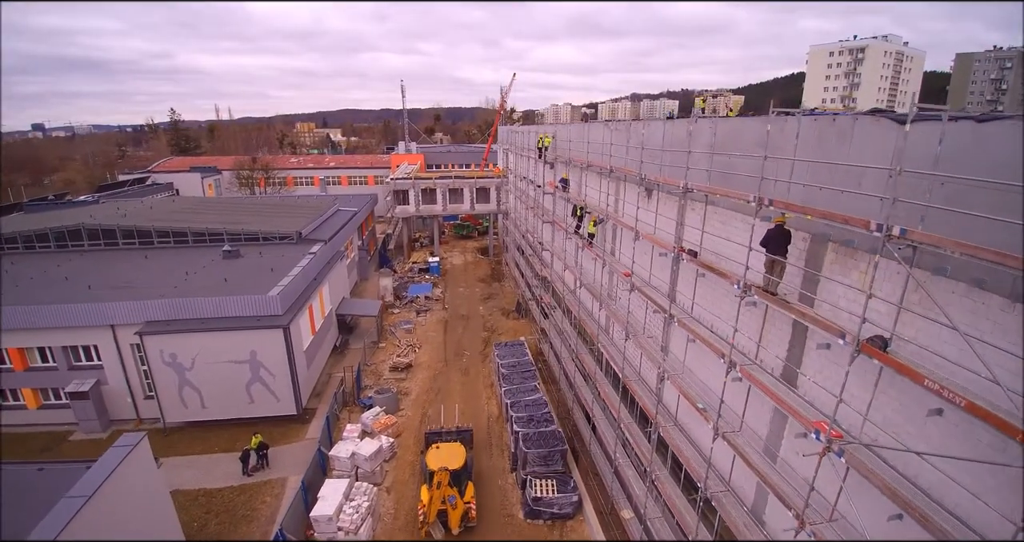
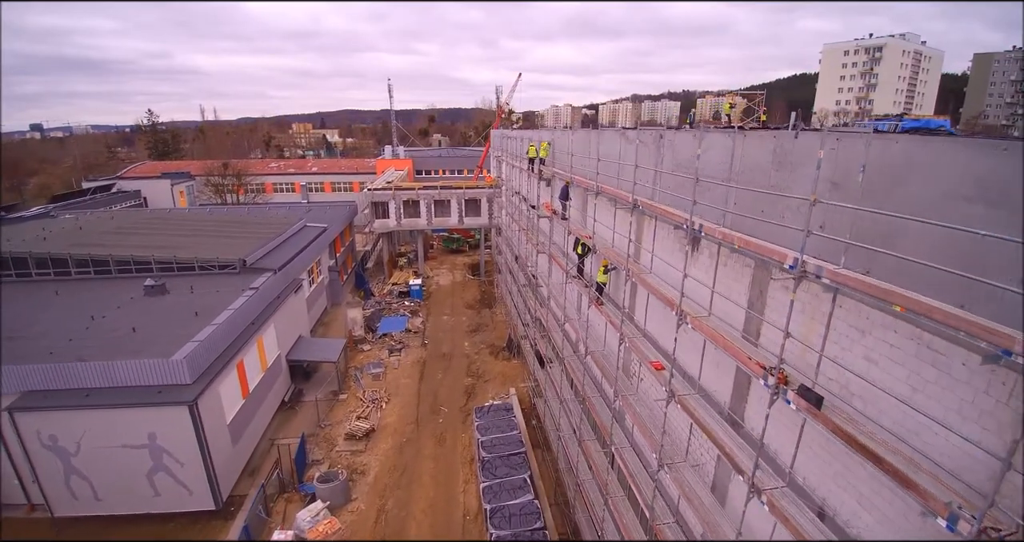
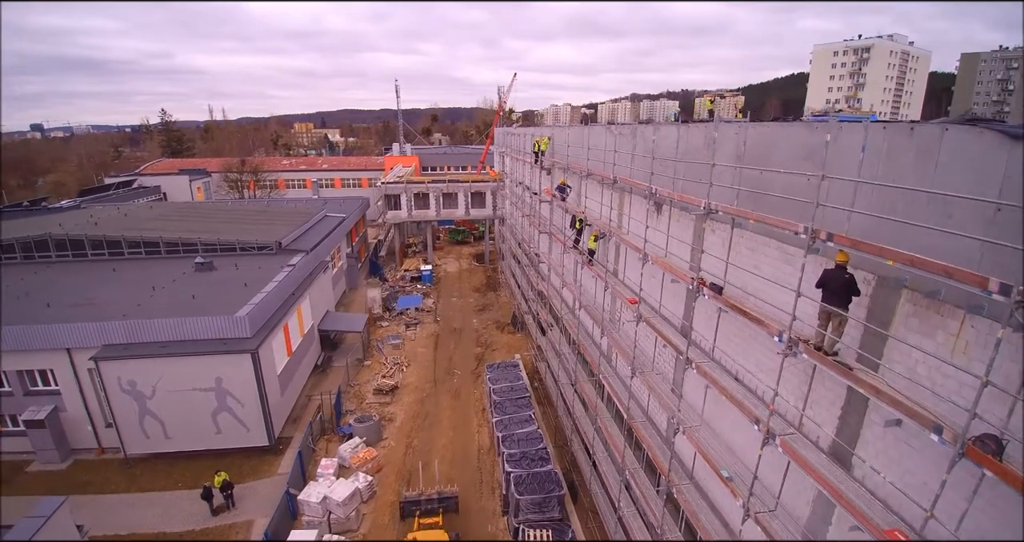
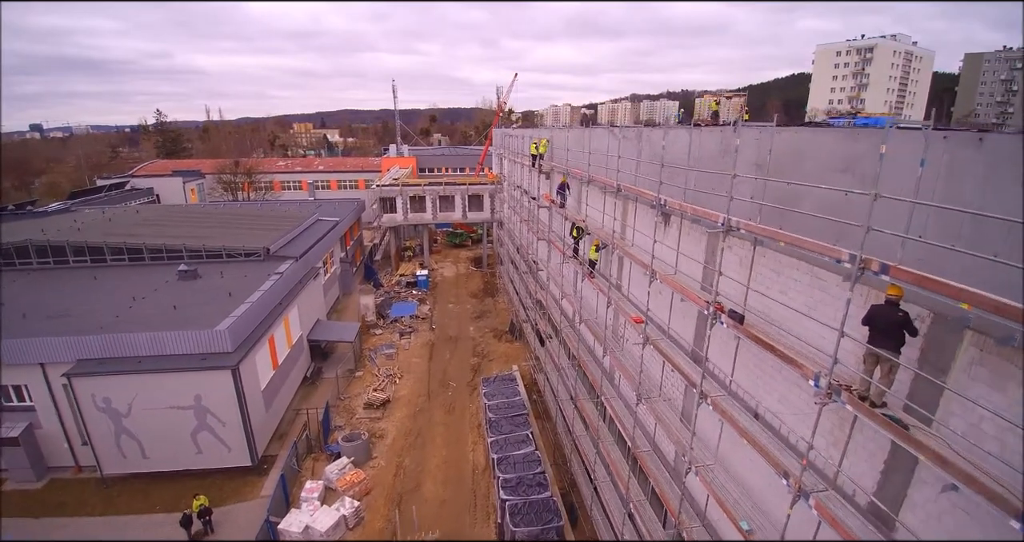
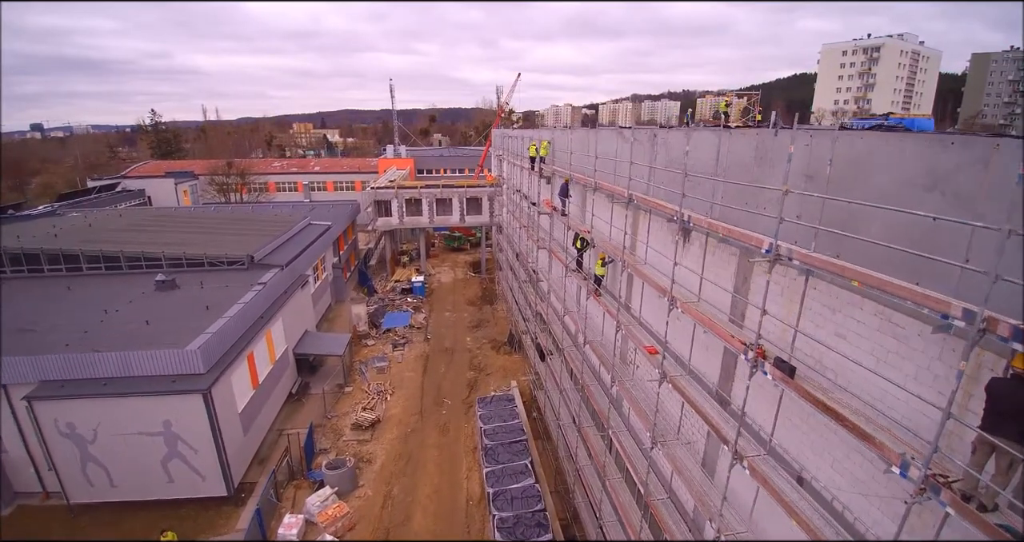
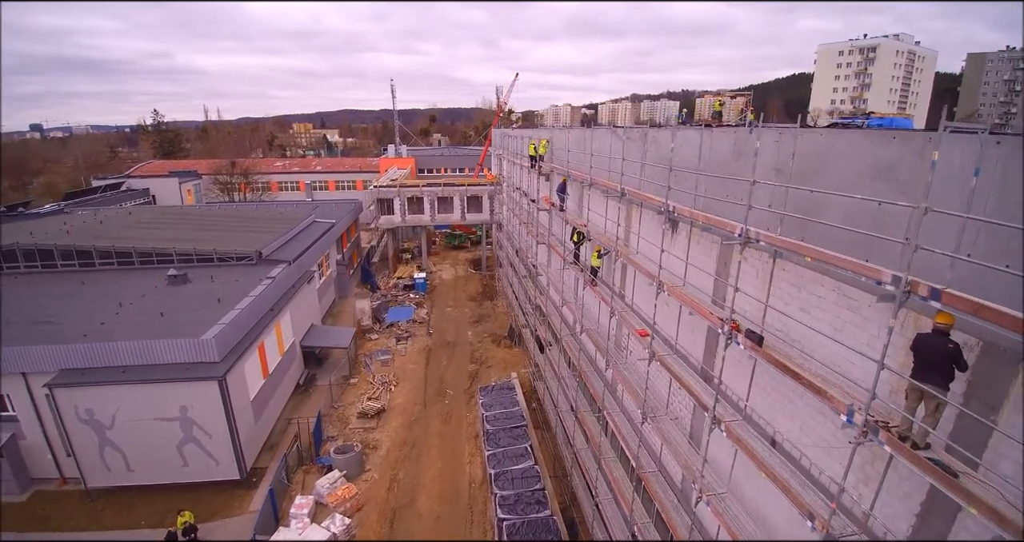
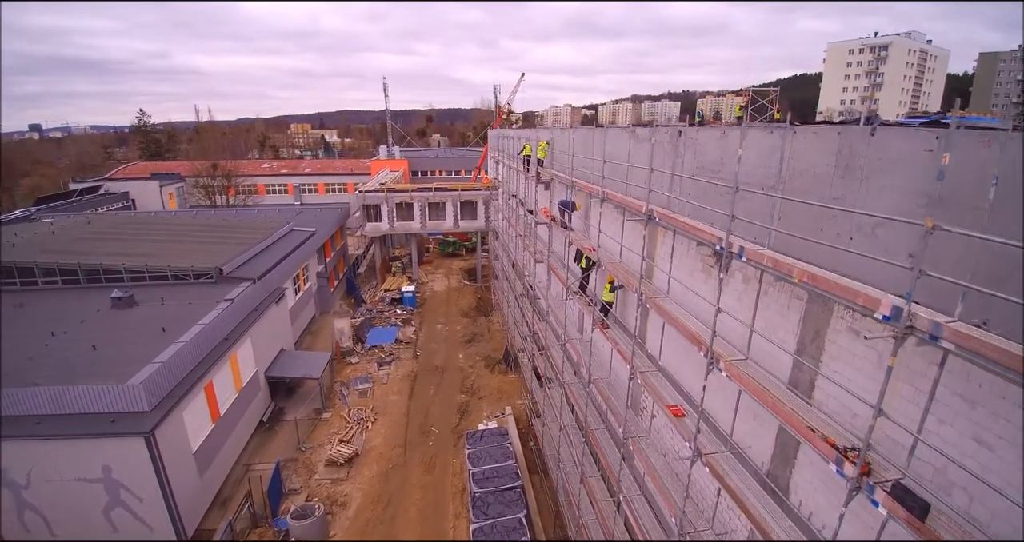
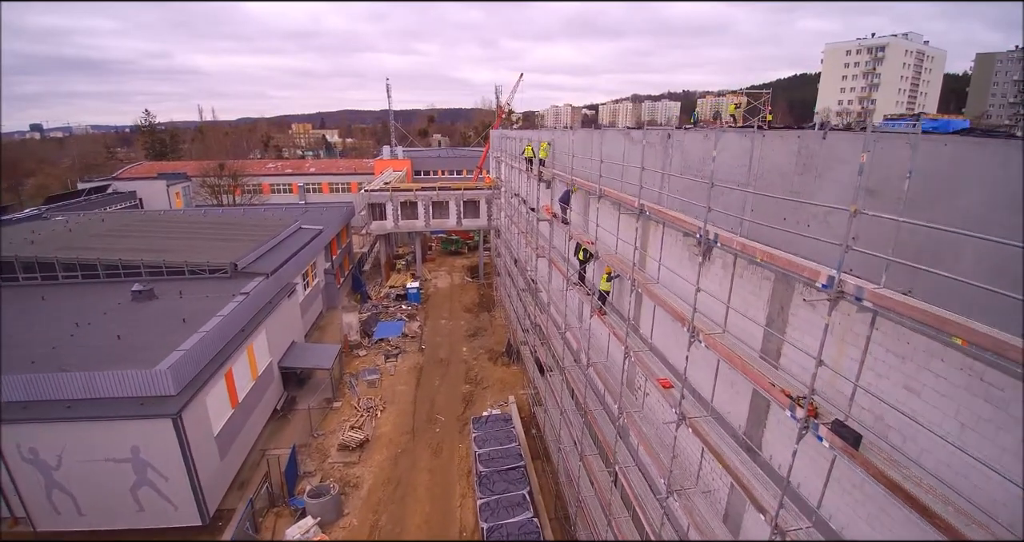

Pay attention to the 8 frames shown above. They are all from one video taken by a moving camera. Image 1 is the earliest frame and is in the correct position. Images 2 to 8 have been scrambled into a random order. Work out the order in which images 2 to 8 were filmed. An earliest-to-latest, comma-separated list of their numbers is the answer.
3, 4, 6, 5, 2, 8, 7
